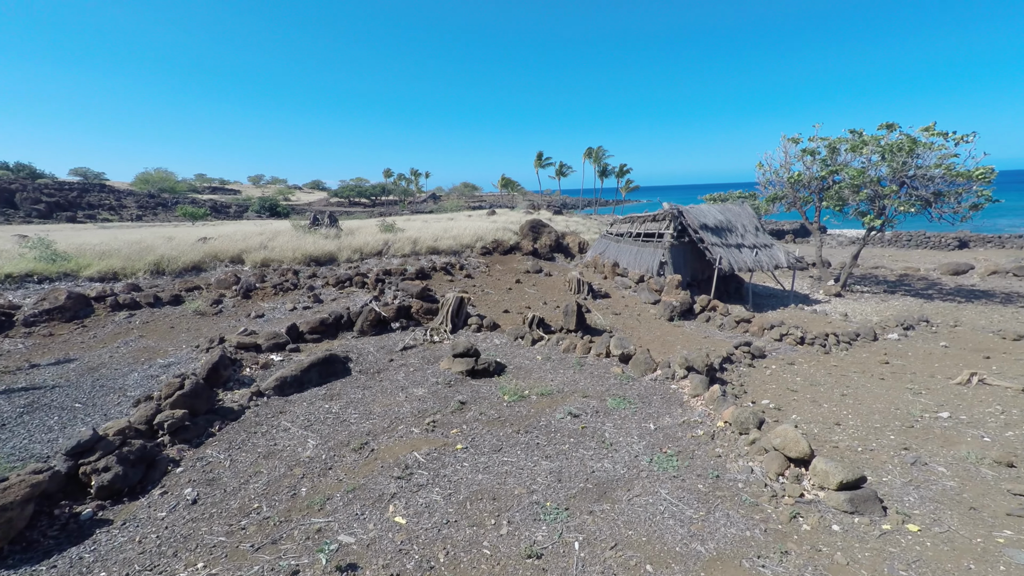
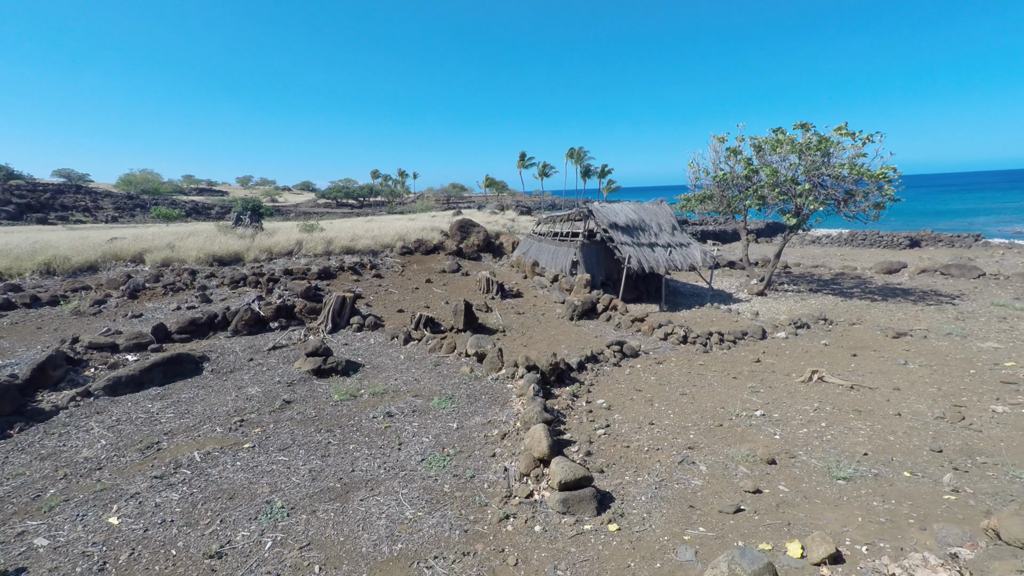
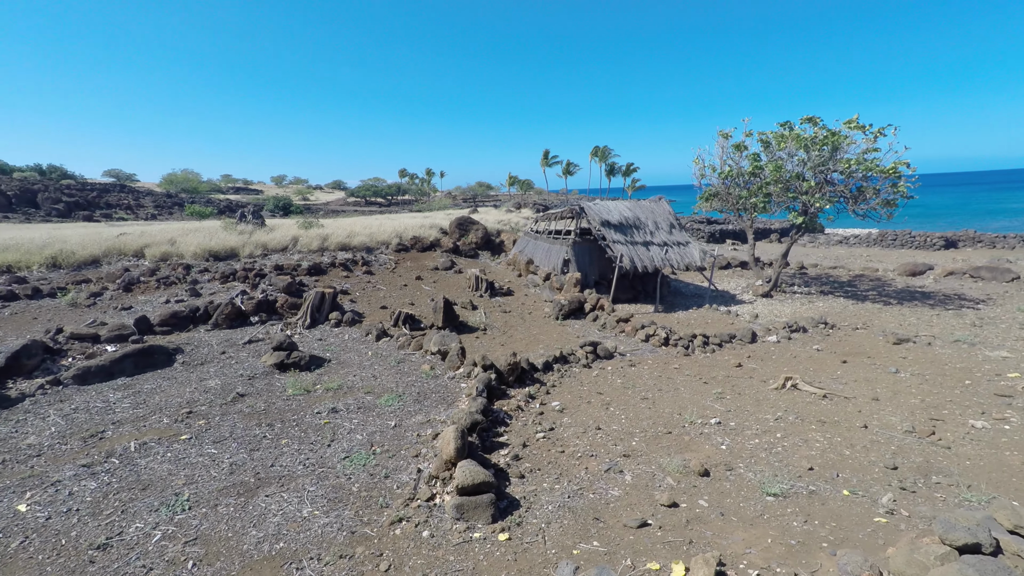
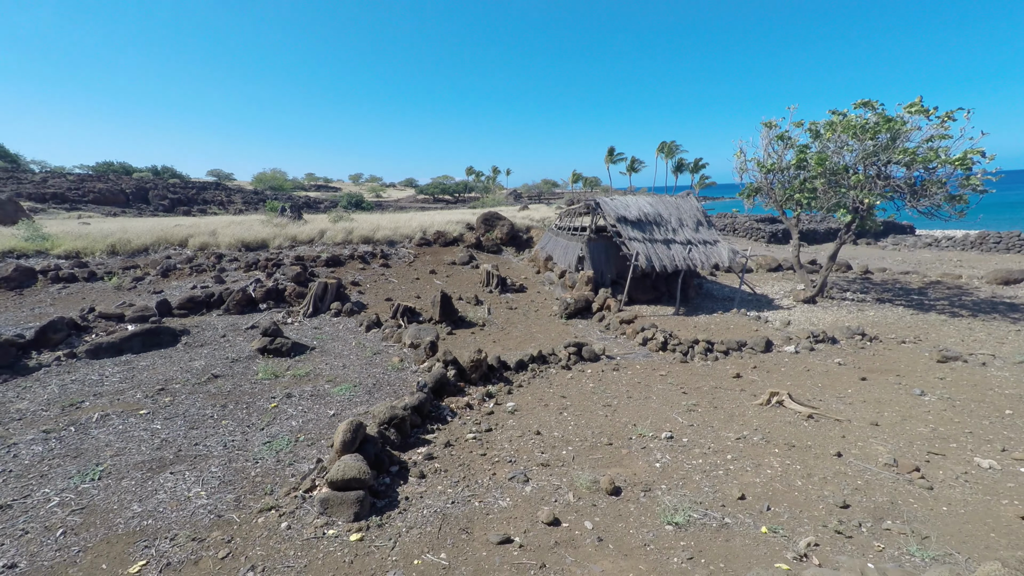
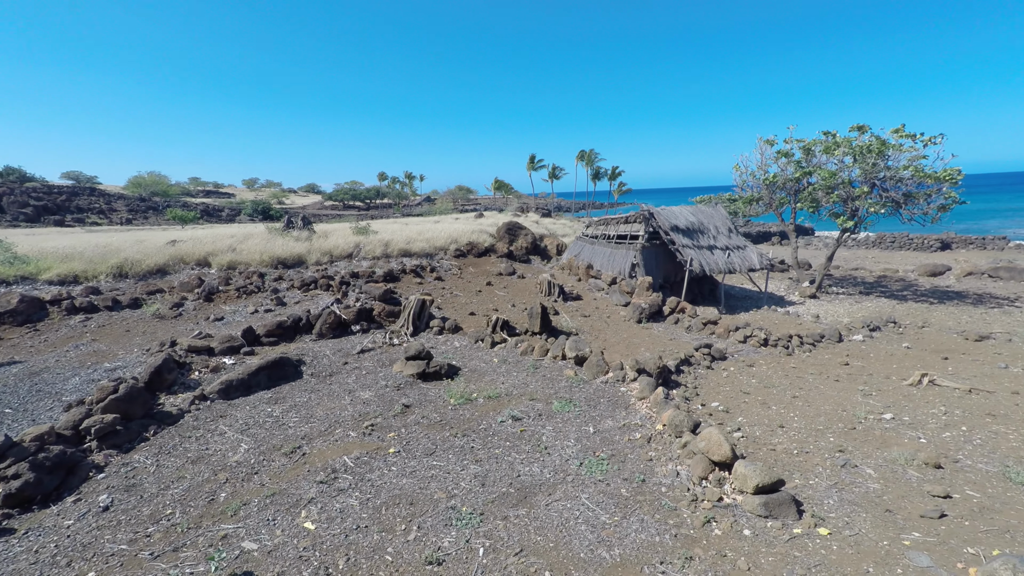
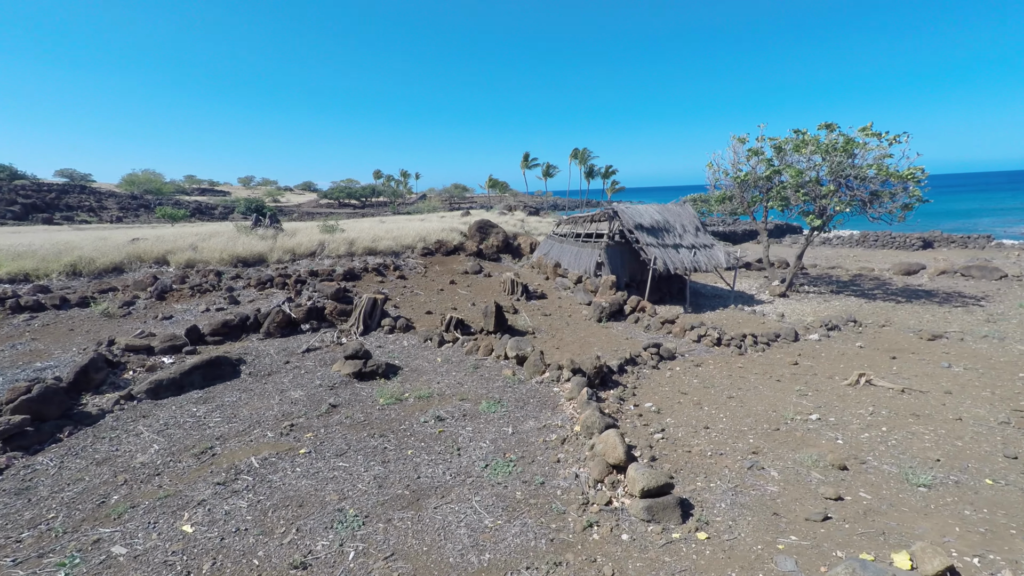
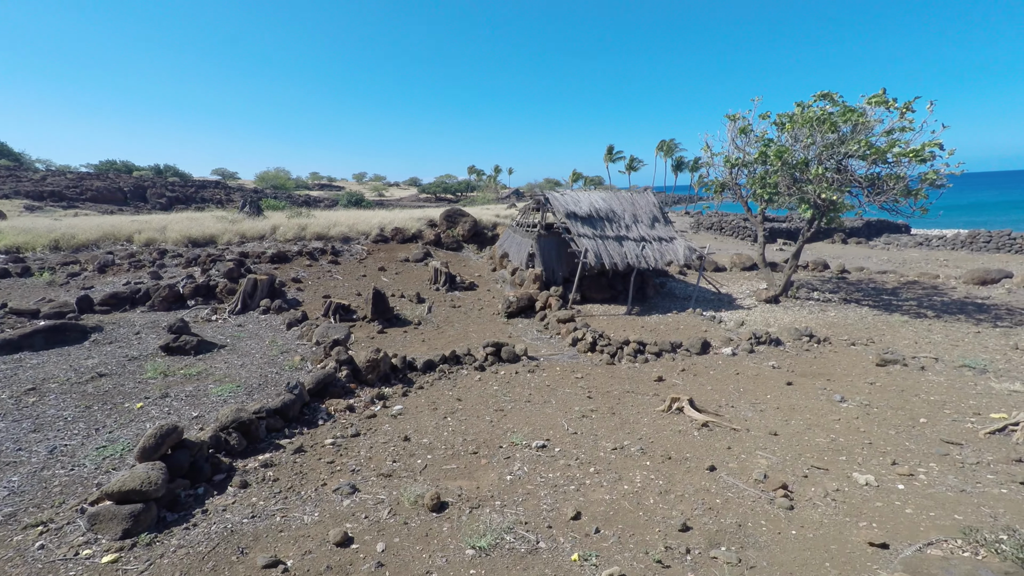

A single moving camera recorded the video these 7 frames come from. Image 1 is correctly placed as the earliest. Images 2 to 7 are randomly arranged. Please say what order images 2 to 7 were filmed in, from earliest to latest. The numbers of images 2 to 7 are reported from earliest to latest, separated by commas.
5, 6, 2, 3, 4, 7
